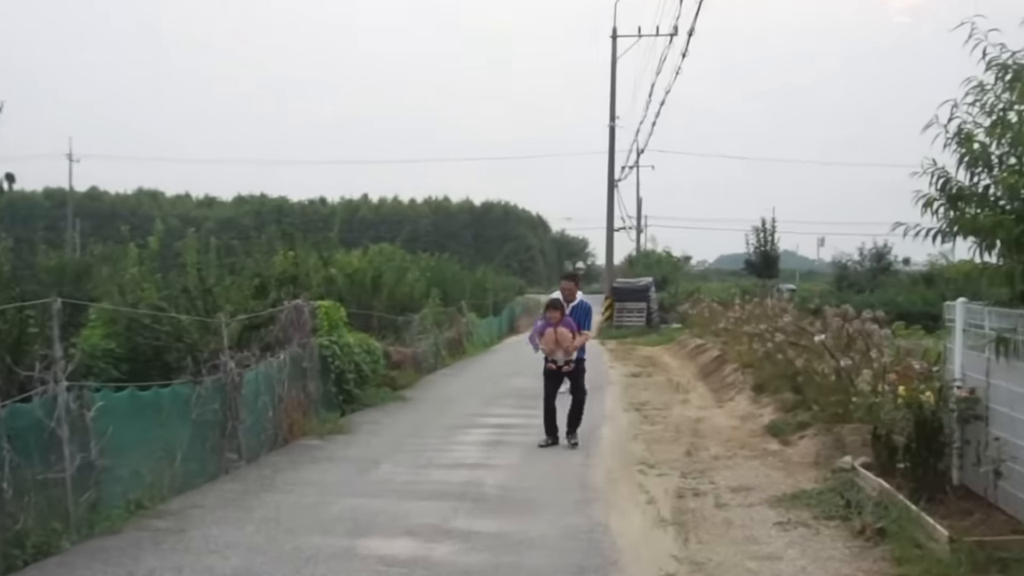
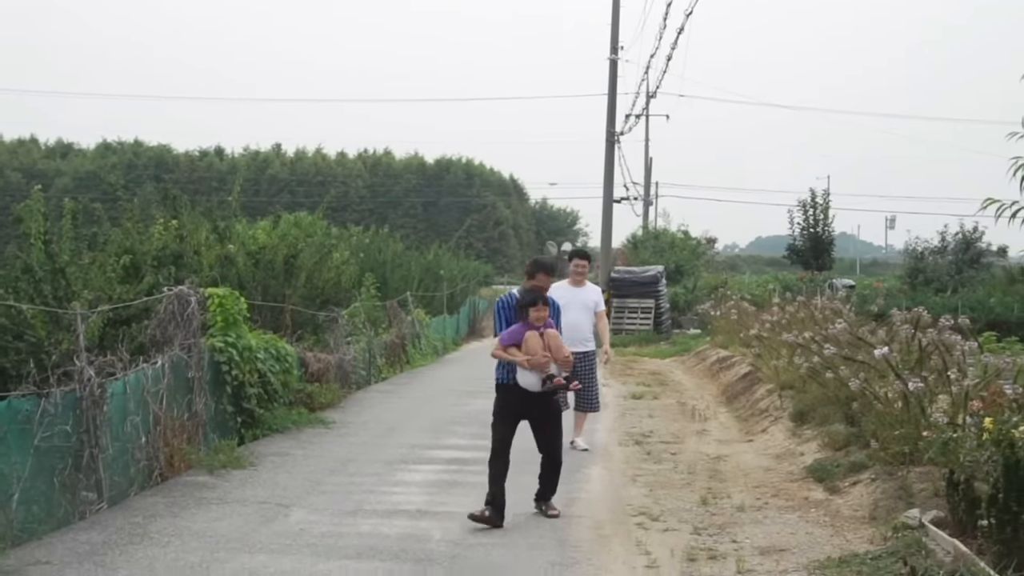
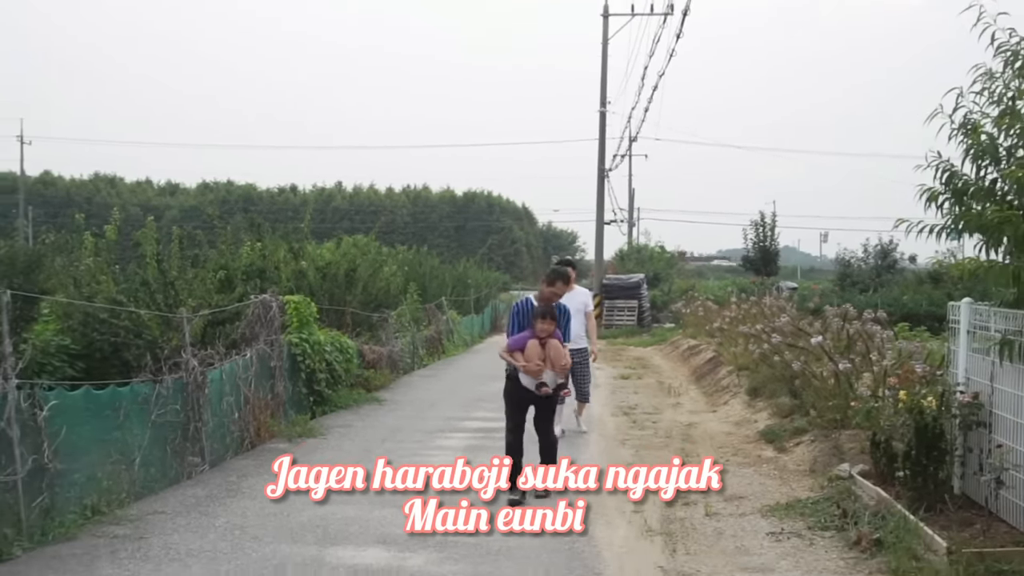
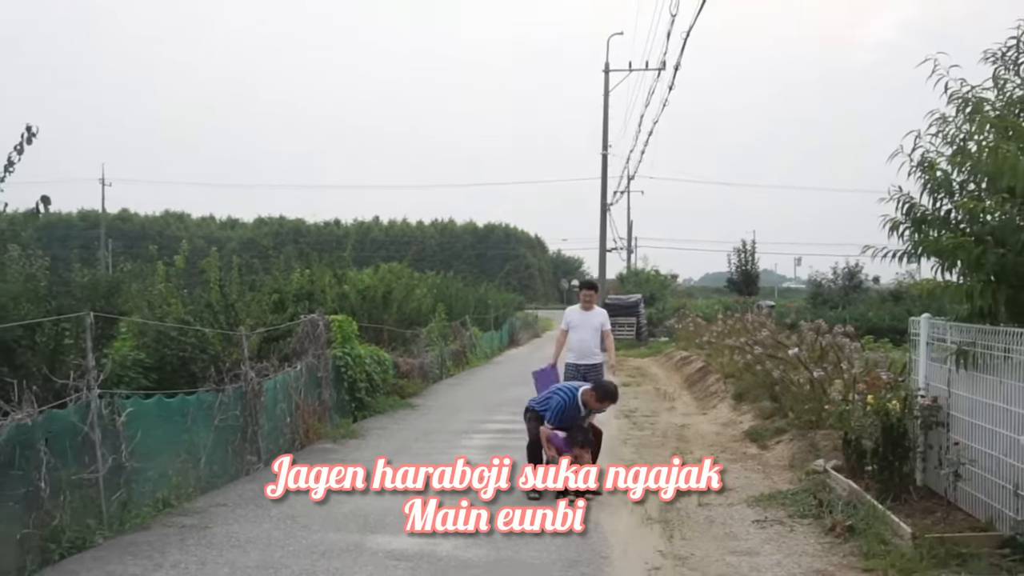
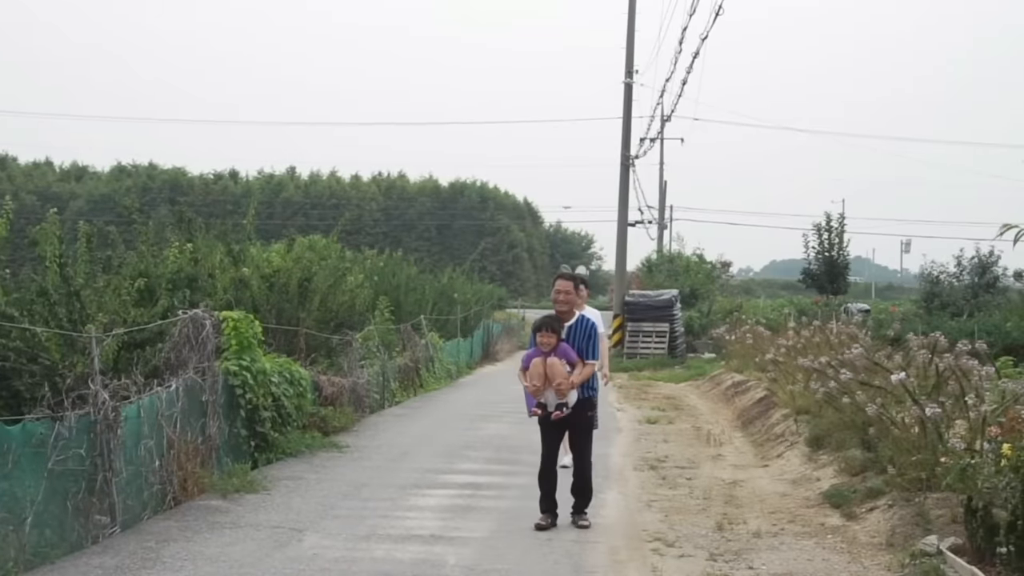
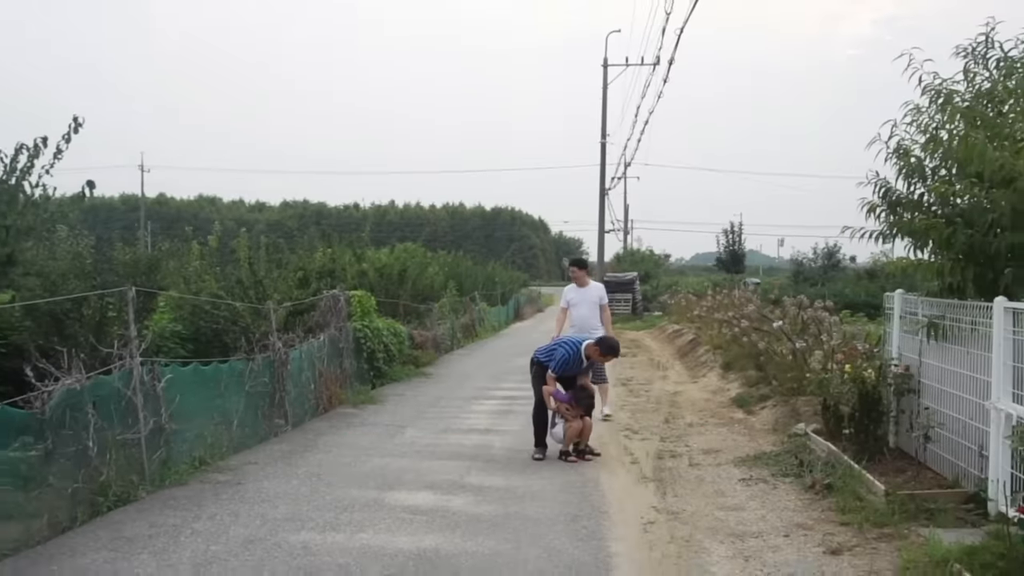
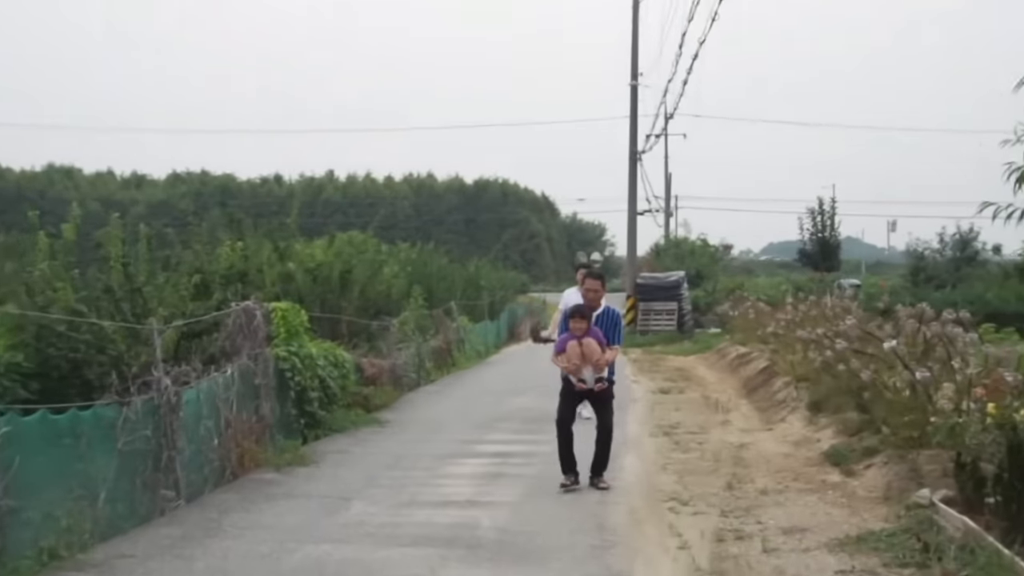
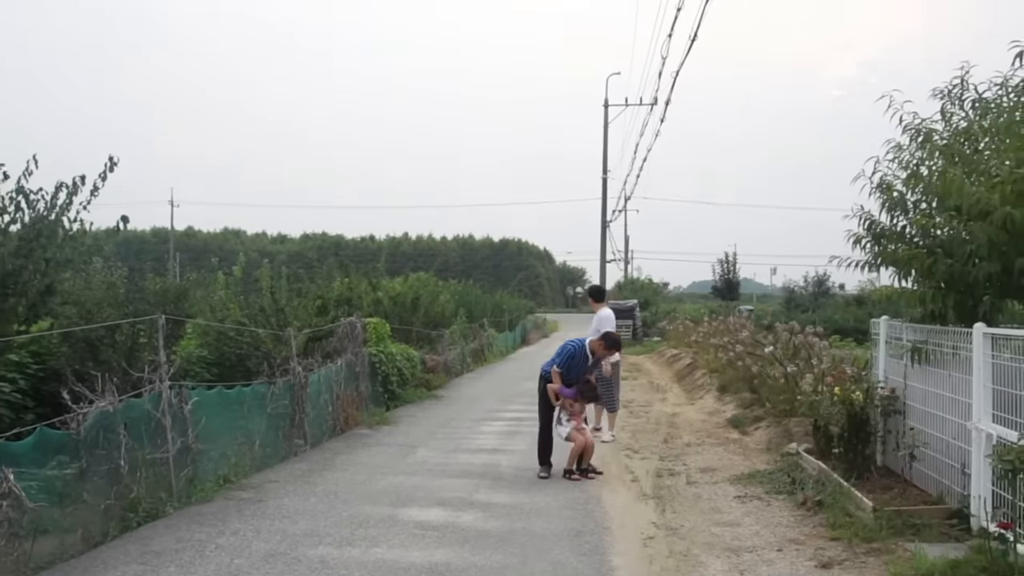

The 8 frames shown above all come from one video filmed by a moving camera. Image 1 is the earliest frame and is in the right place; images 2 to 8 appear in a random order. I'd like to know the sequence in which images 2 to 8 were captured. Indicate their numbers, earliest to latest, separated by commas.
7, 5, 2, 3, 4, 6, 8
